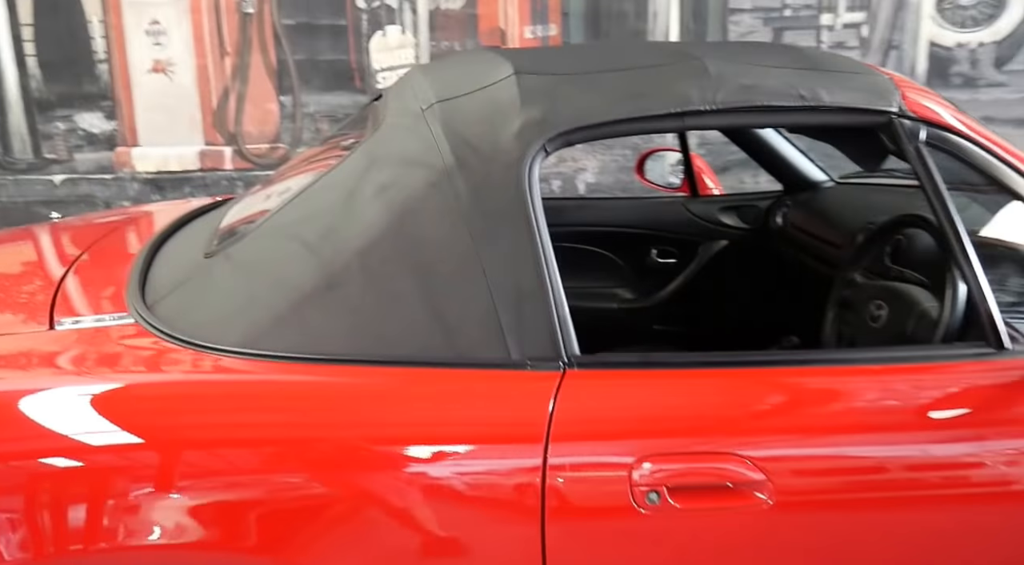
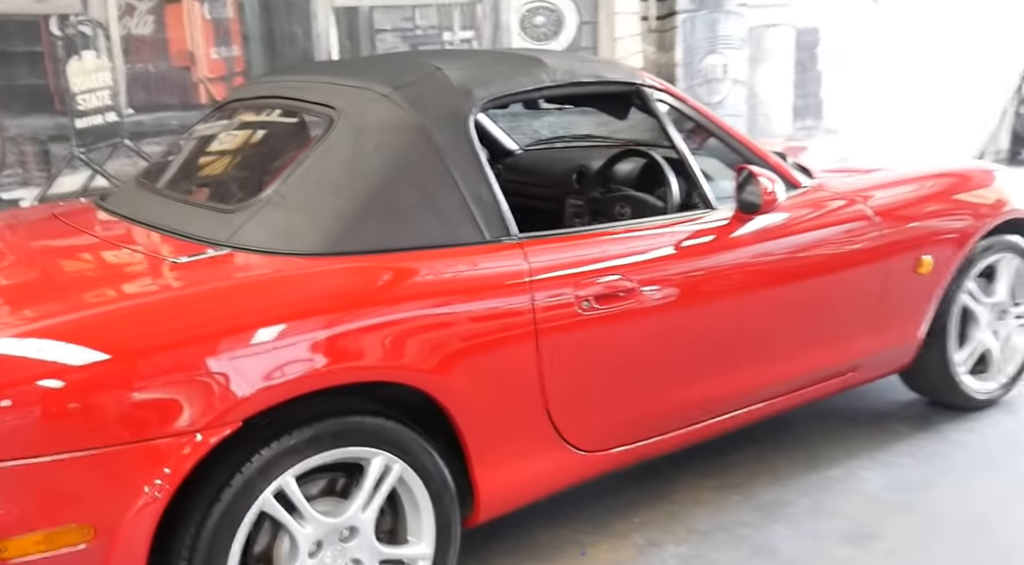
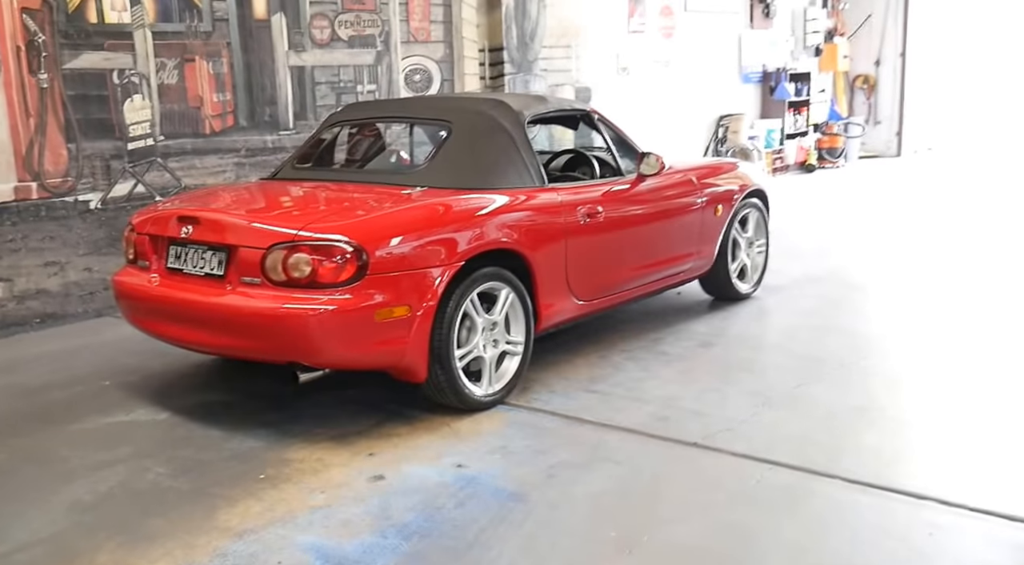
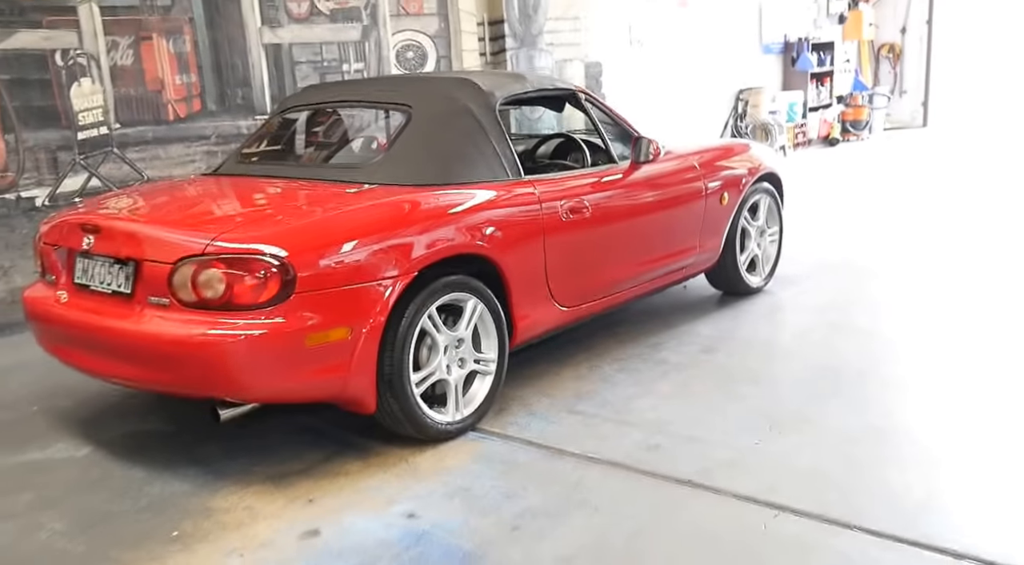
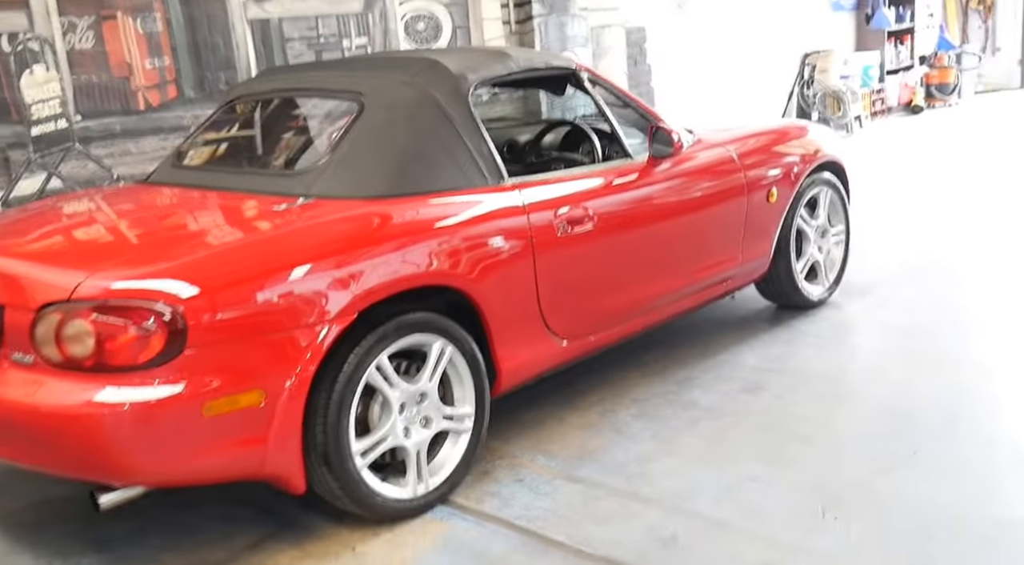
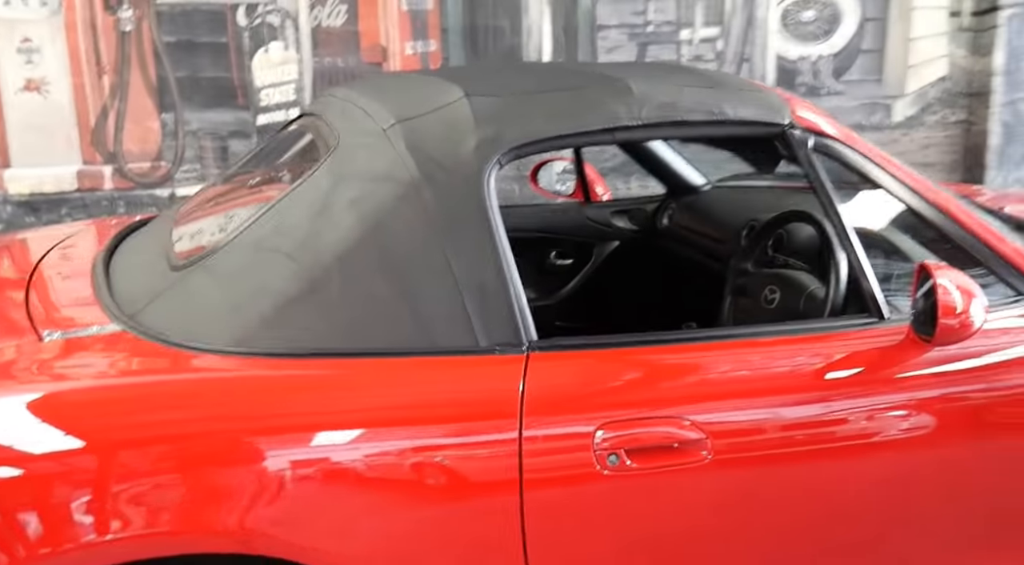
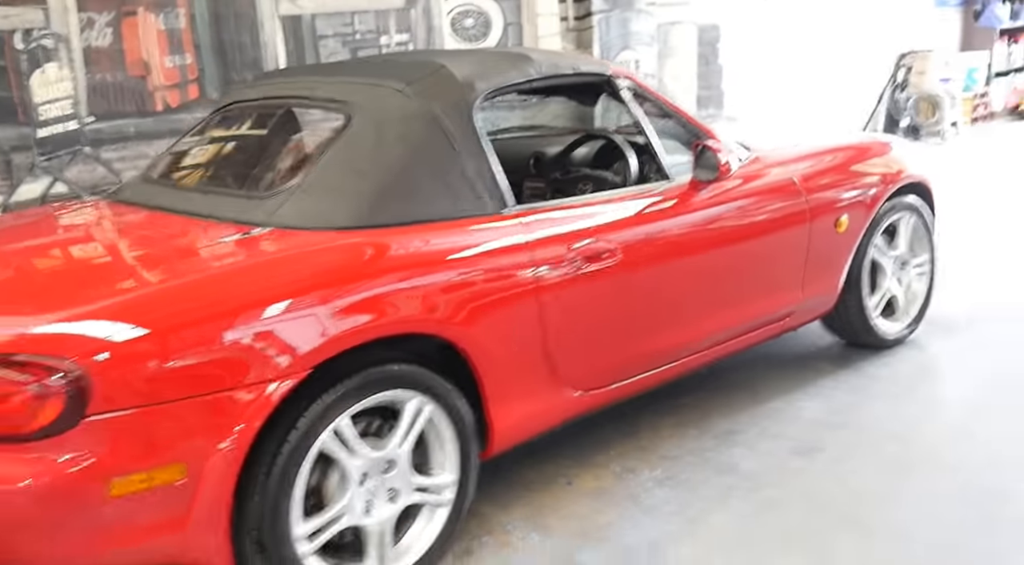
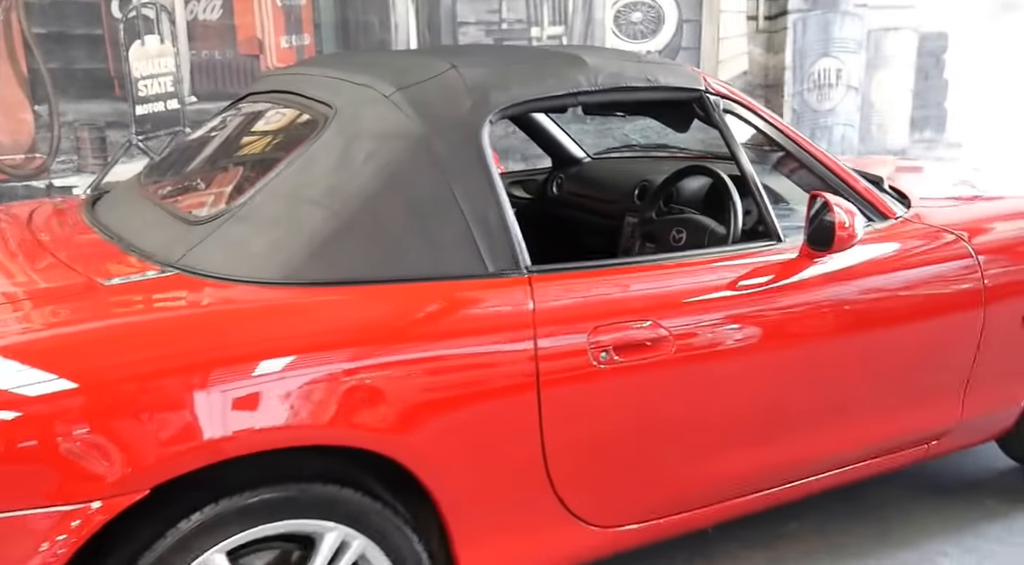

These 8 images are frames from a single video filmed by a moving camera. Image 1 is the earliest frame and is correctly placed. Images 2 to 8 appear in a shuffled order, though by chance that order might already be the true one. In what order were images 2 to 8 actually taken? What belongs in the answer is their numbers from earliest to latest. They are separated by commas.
6, 8, 2, 7, 5, 4, 3
